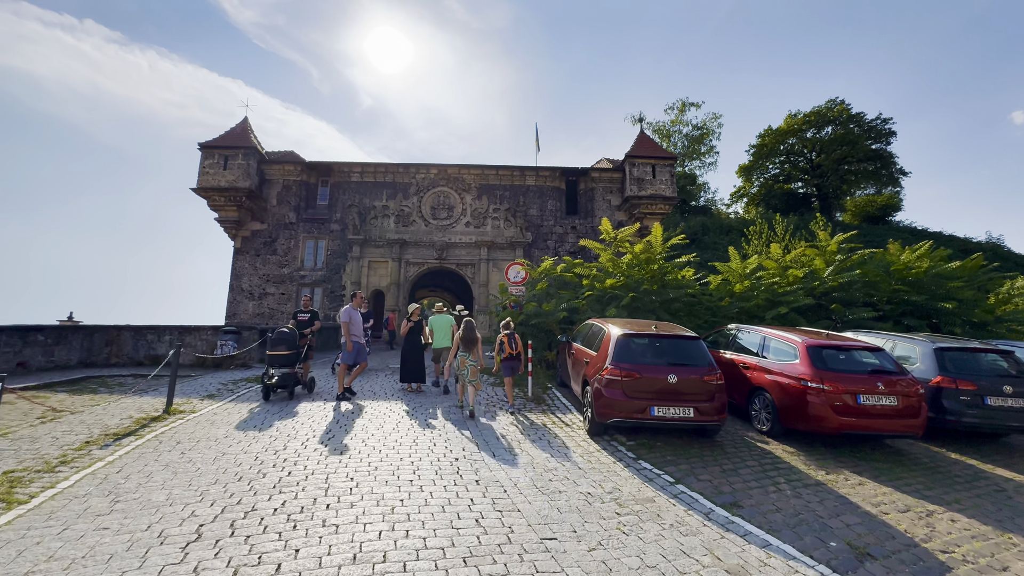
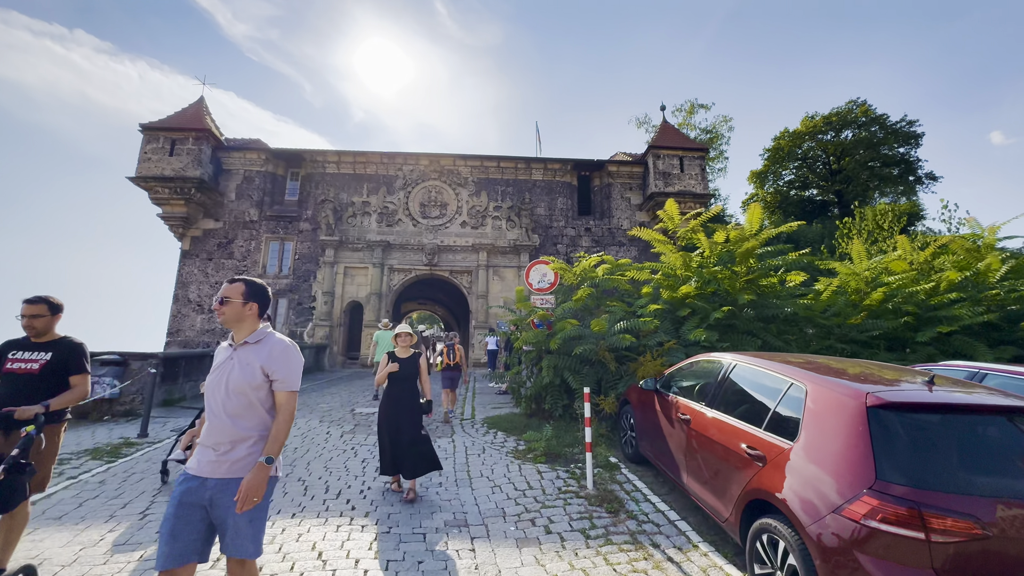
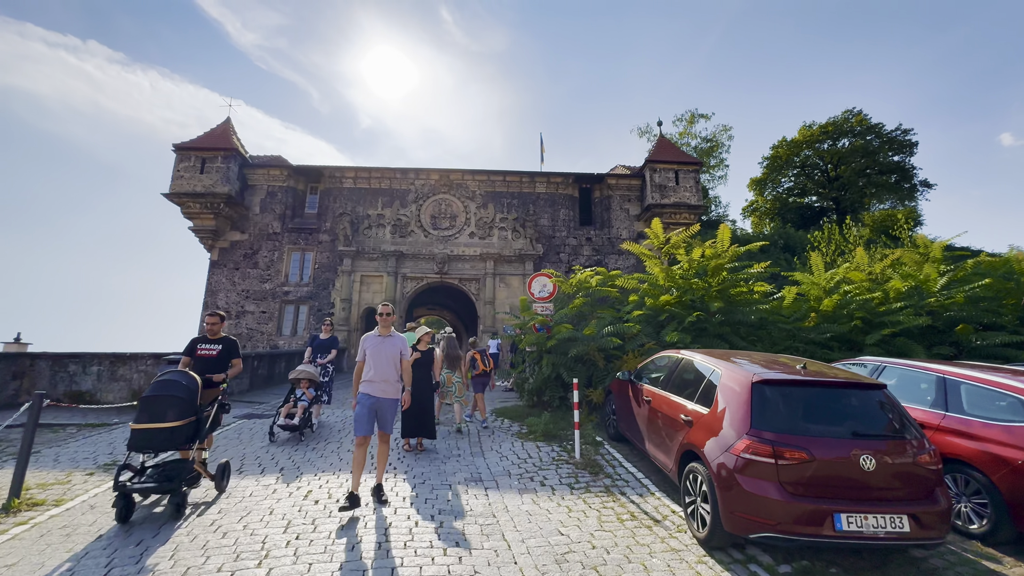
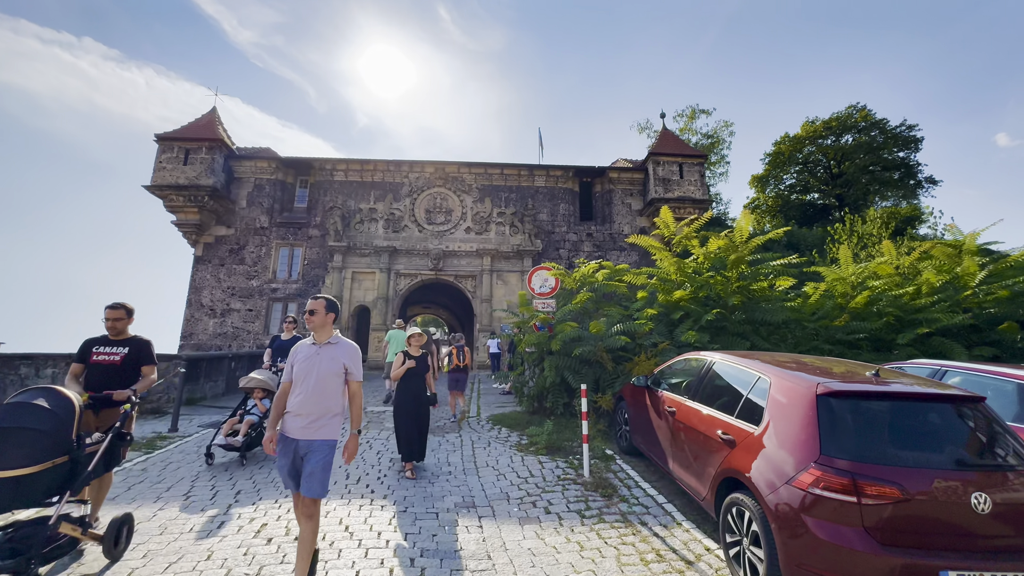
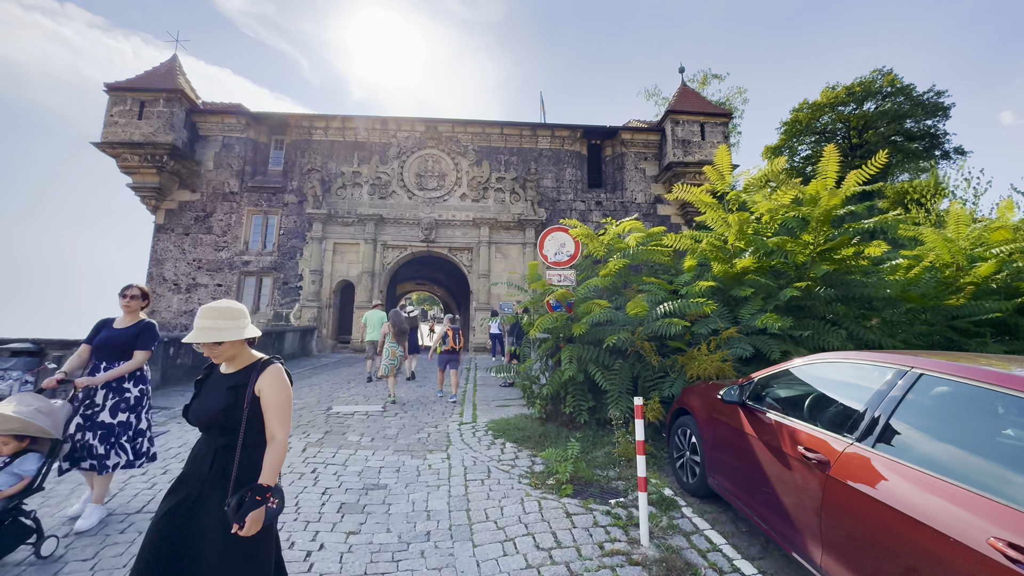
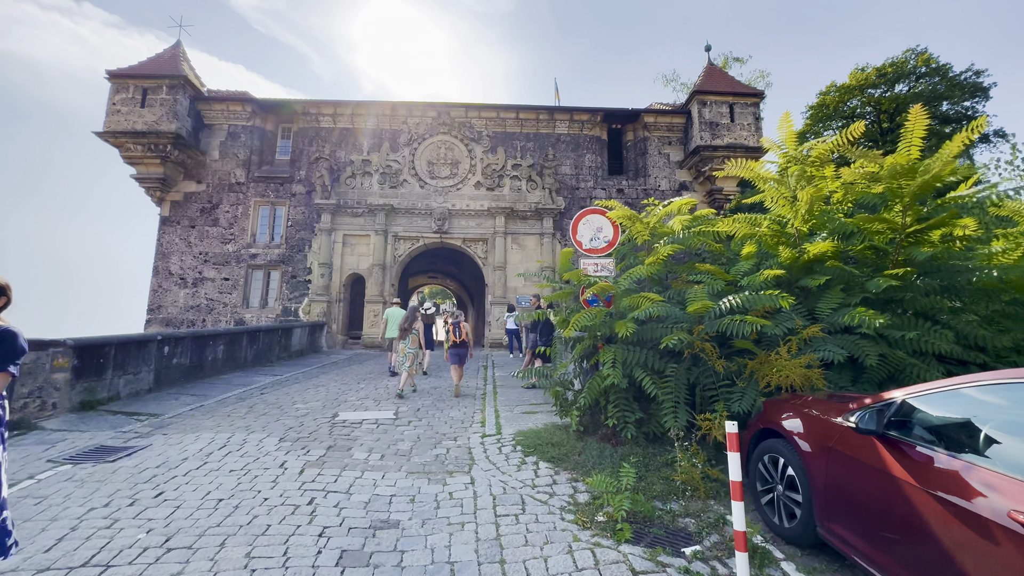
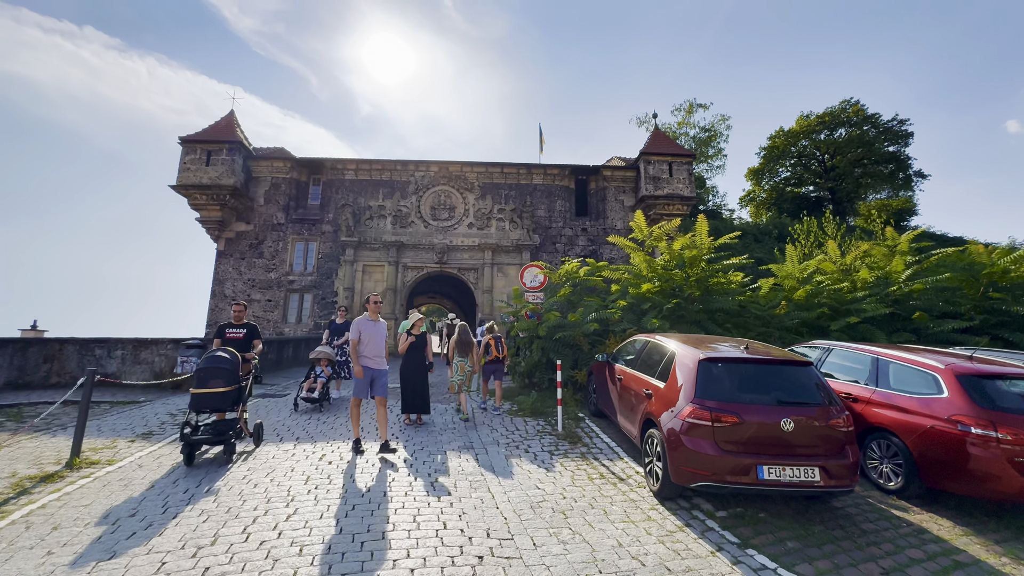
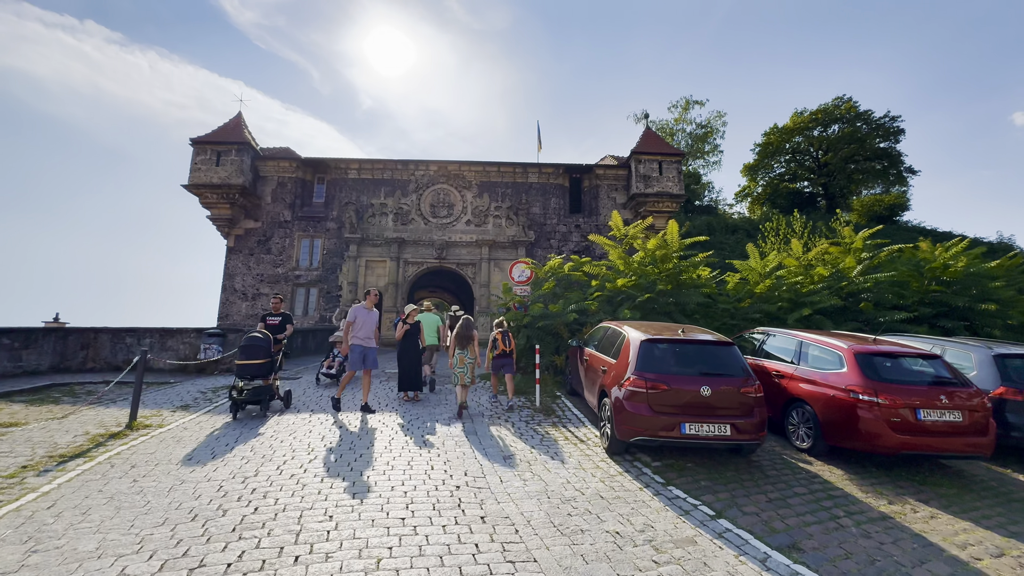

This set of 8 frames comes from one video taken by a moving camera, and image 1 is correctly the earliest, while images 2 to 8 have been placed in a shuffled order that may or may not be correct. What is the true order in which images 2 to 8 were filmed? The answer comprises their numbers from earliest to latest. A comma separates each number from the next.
8, 7, 3, 4, 2, 5, 6
